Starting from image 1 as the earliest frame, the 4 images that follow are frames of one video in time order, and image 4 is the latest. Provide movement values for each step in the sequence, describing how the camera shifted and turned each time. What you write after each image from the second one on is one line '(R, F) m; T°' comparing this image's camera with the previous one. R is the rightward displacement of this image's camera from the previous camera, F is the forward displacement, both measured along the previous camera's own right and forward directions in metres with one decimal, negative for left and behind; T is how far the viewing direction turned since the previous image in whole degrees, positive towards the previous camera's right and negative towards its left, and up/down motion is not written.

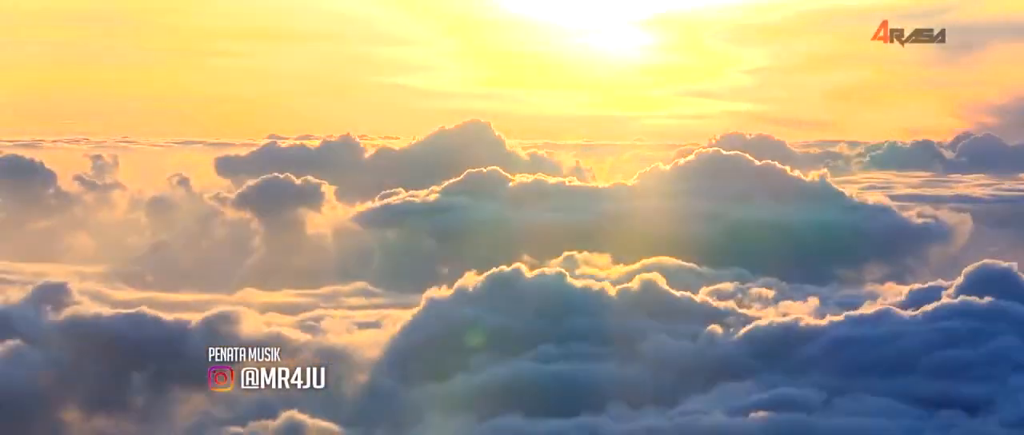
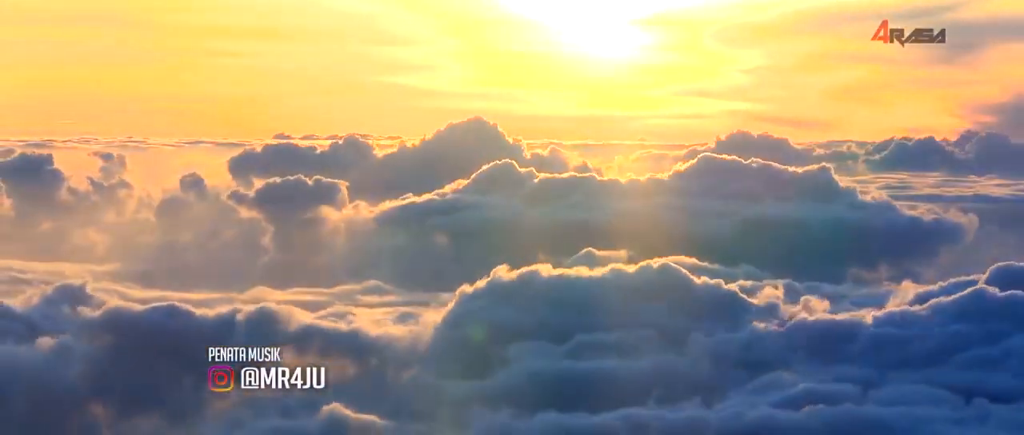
(-4.5, -1.5) m; 0°
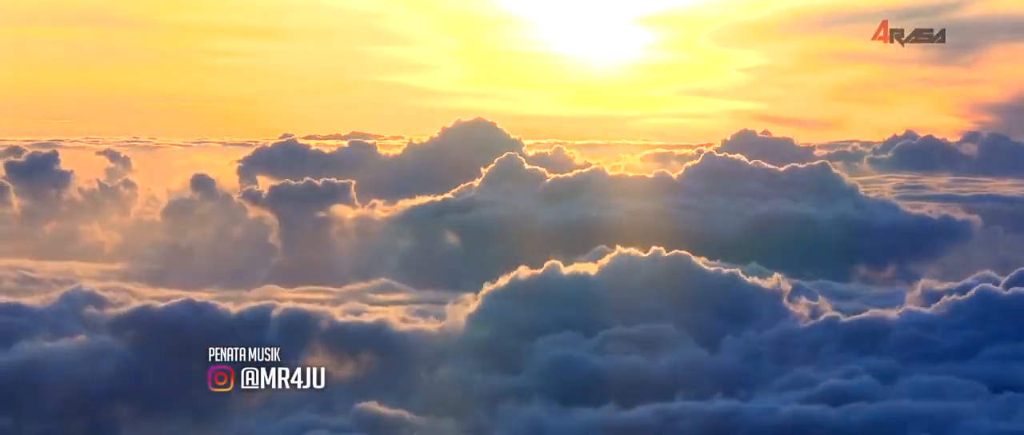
(-3.3, -2.0) m; 0°
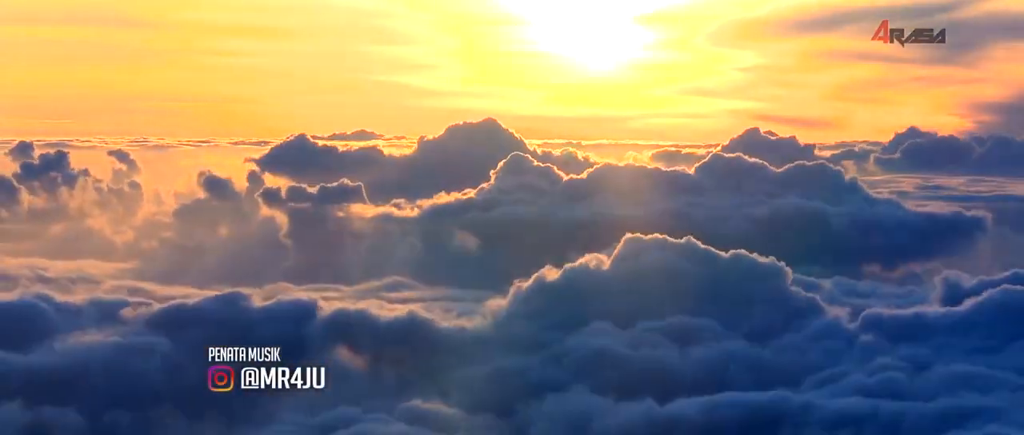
(+3.3, +0.6) m; 0°
